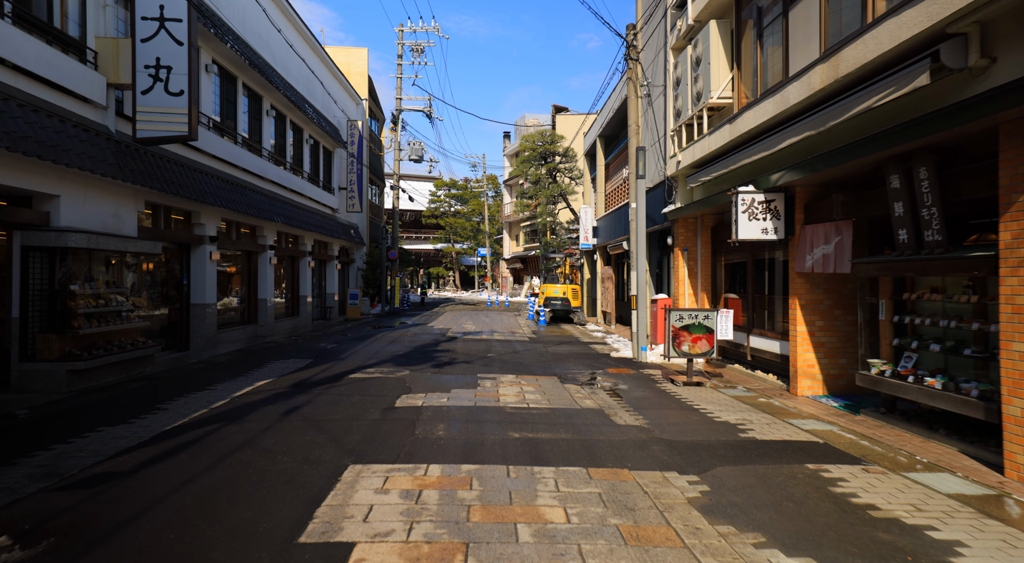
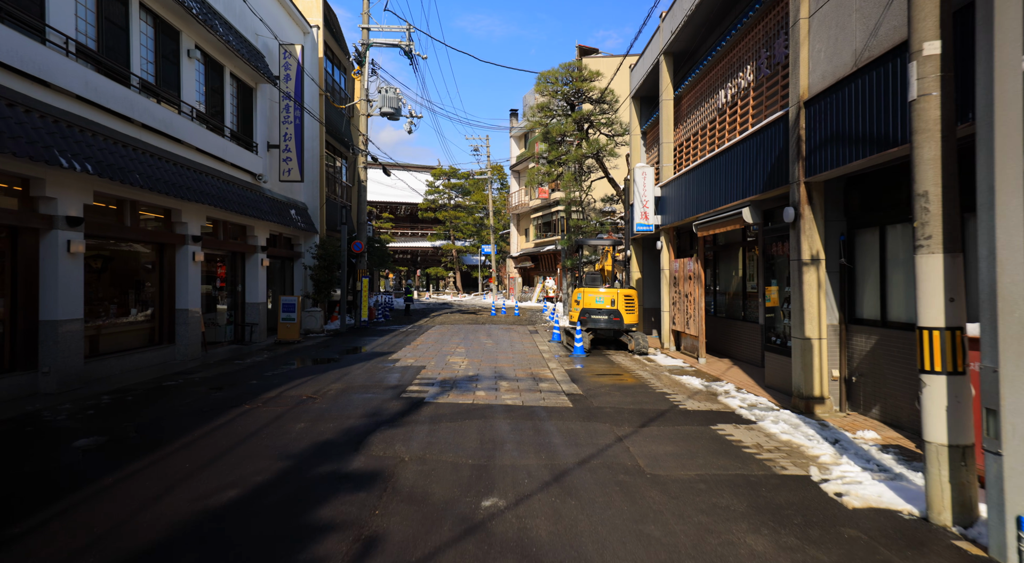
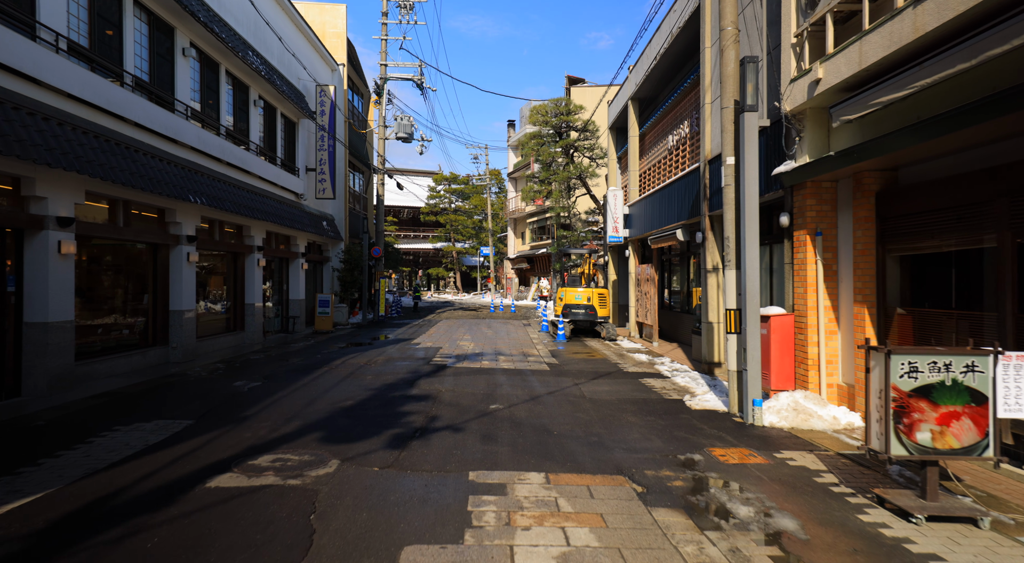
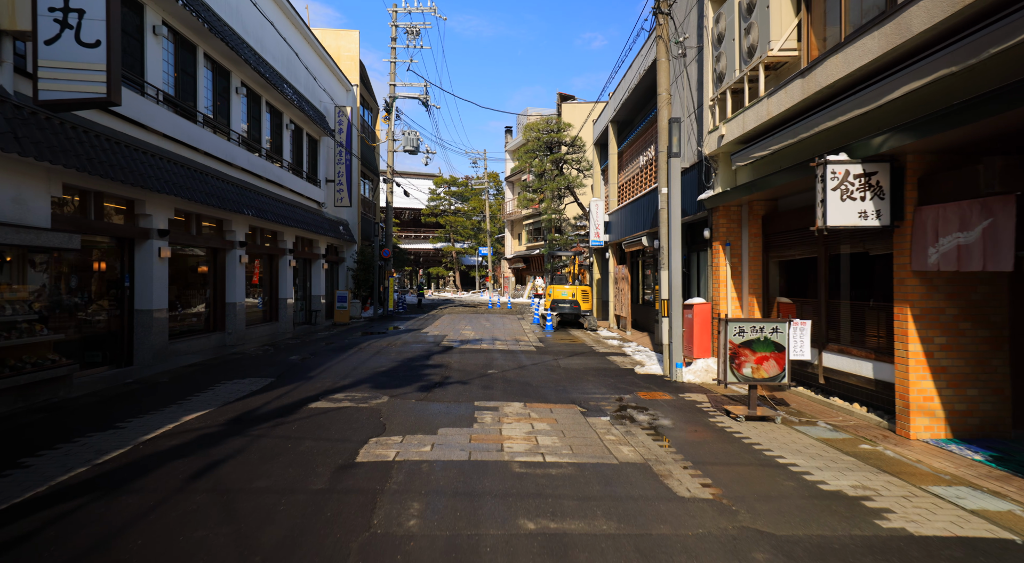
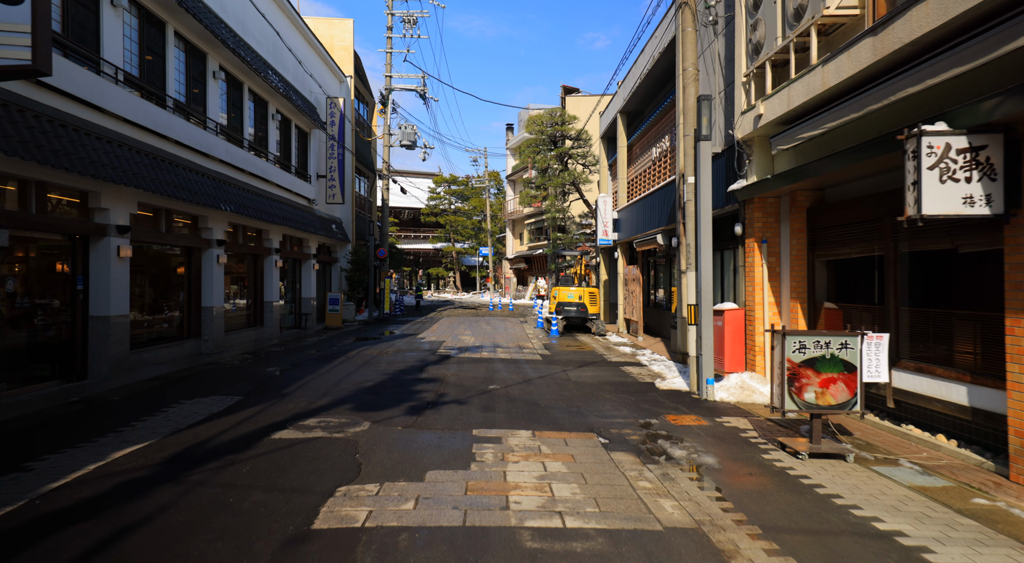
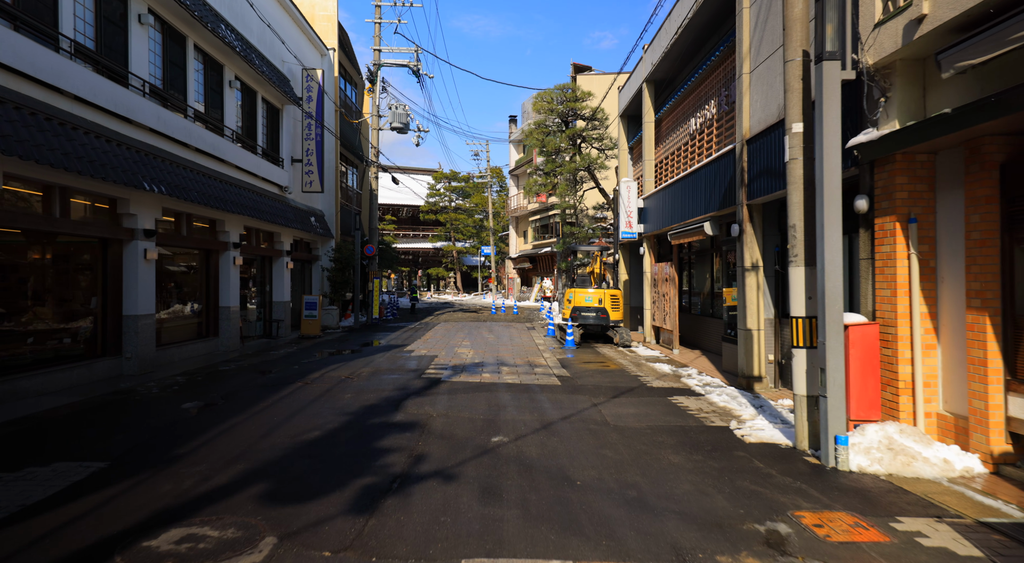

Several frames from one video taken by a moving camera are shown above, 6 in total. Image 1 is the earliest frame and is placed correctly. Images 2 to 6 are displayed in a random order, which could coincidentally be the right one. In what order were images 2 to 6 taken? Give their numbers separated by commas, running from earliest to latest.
4, 5, 3, 6, 2
